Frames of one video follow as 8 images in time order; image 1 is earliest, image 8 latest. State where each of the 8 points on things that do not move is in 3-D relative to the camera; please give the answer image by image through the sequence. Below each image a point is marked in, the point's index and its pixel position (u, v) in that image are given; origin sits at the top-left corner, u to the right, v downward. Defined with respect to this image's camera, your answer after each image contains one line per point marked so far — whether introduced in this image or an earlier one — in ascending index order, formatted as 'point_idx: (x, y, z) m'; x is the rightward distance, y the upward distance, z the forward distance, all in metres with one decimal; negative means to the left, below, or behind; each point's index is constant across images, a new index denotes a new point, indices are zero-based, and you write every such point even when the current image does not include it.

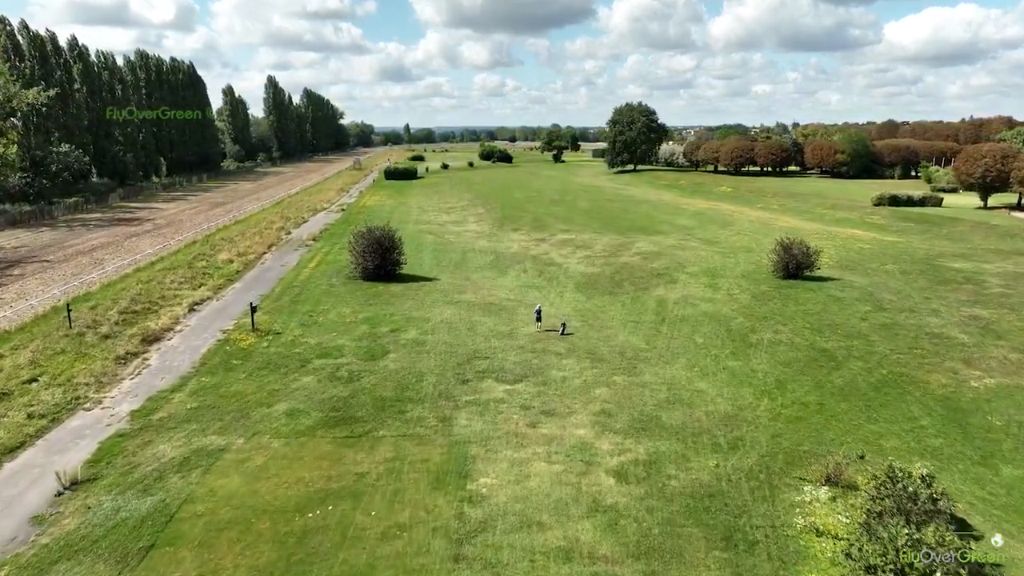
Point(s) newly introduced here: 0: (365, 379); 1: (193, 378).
0: (-3.2, -2.0, +12.6) m
1: (-7.1, -2.0, +12.7) m
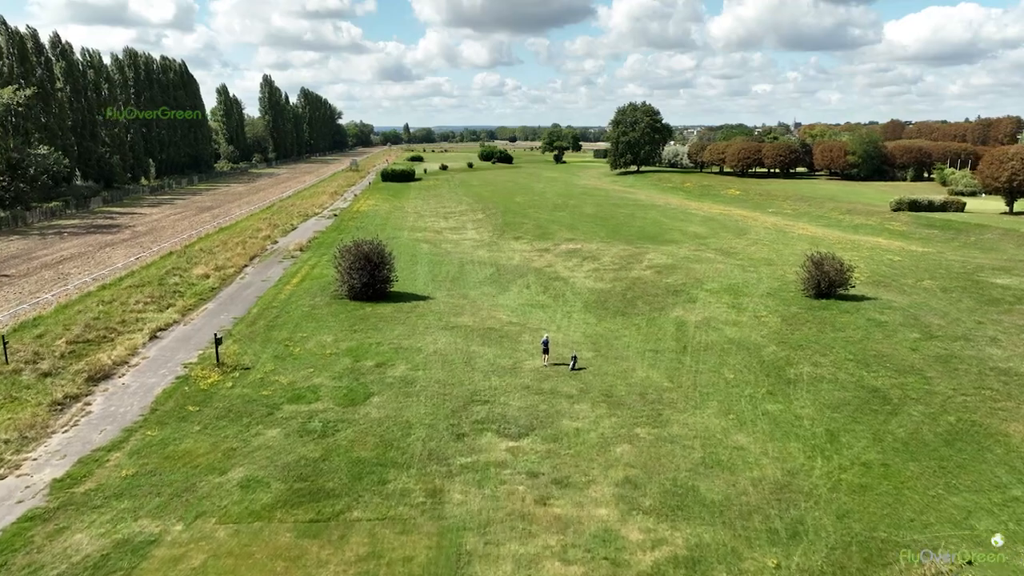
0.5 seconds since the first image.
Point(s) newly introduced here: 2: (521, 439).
0: (-3.2, -2.7, +10.6) m
1: (-7.0, -2.7, +10.7) m
2: (+0.2, -2.8, +10.5) m
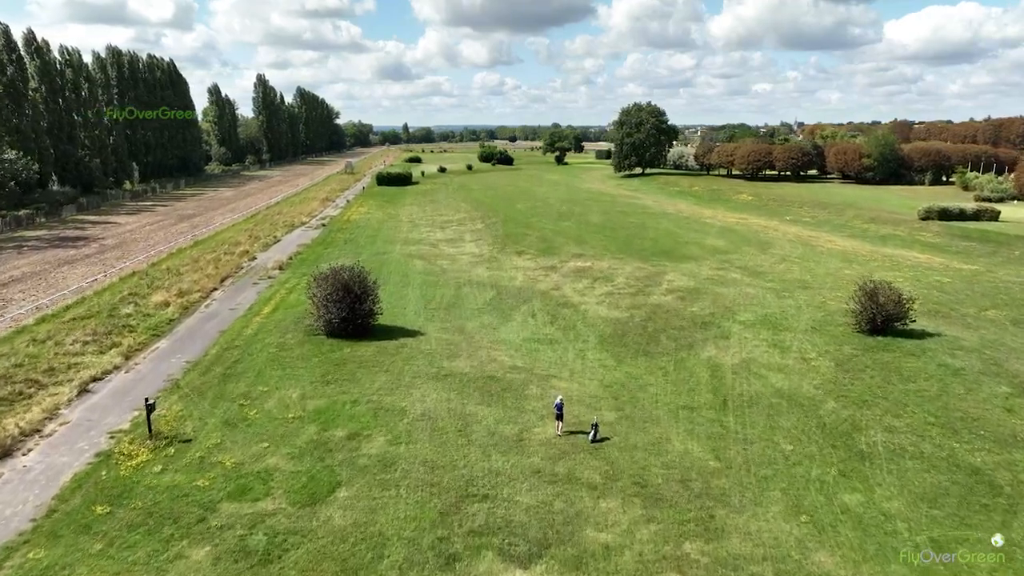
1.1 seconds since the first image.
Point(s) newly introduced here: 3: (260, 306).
0: (-3.1, -3.7, +7.9) m
1: (-6.9, -3.7, +8.0) m
2: (+0.3, -3.8, +7.8) m
3: (-8.5, -0.6, +19.3) m
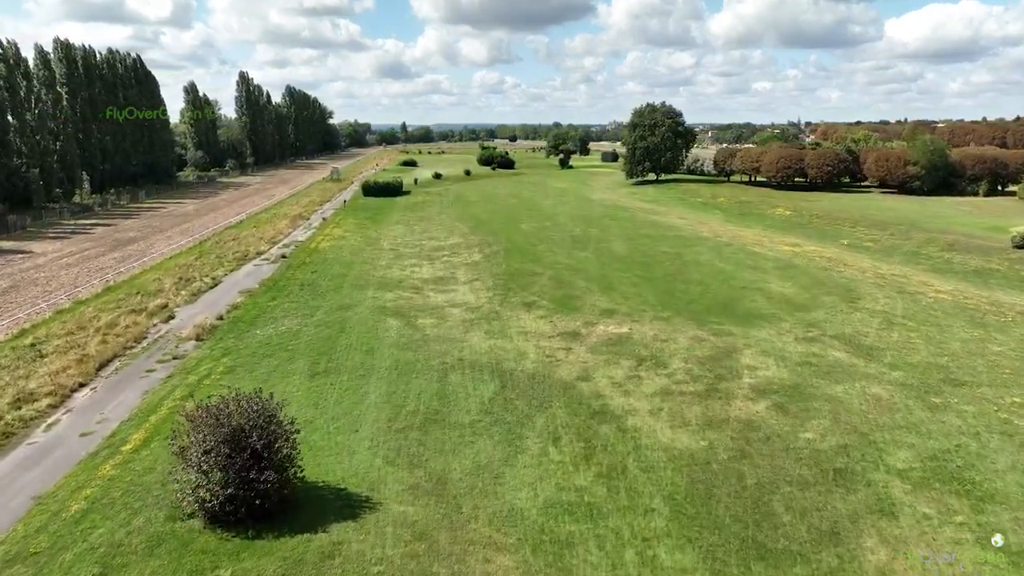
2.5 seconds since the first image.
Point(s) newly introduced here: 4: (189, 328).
0: (-2.8, -6.2, +0.9) m
1: (-6.7, -6.1, +1.1) m
2: (+0.5, -6.2, +0.8) m
3: (-8.3, -3.1, +12.4) m
4: (-10.5, -1.3, +18.6) m
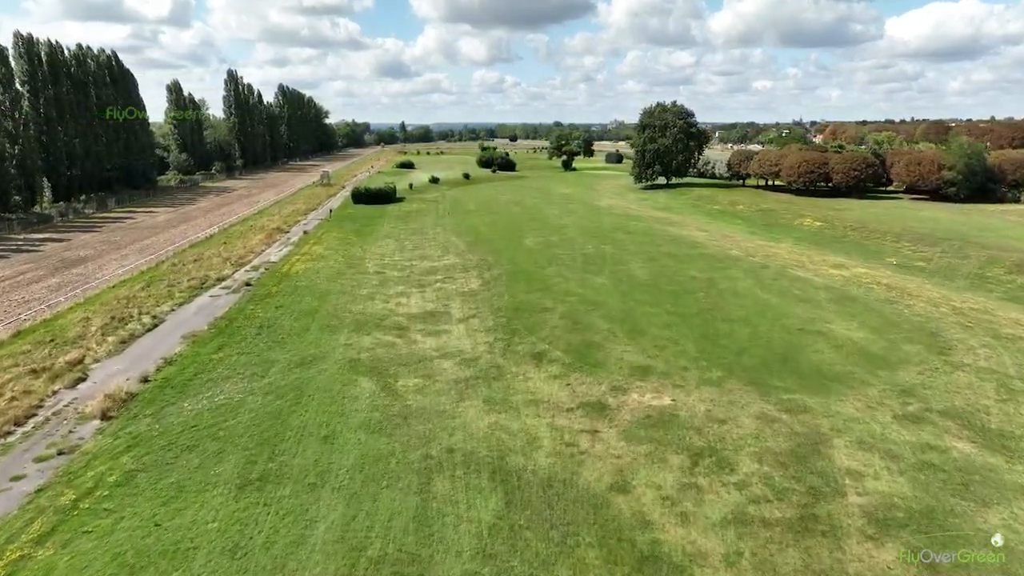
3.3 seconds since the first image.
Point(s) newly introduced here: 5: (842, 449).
0: (-2.6, -7.7, -3.5) m
1: (-6.5, -7.6, -3.3) m
2: (+0.7, -7.7, -3.6) m
3: (-8.1, -4.5, +8.0) m
4: (-10.3, -2.8, +14.3) m
5: (+7.0, -3.3, +12.0) m
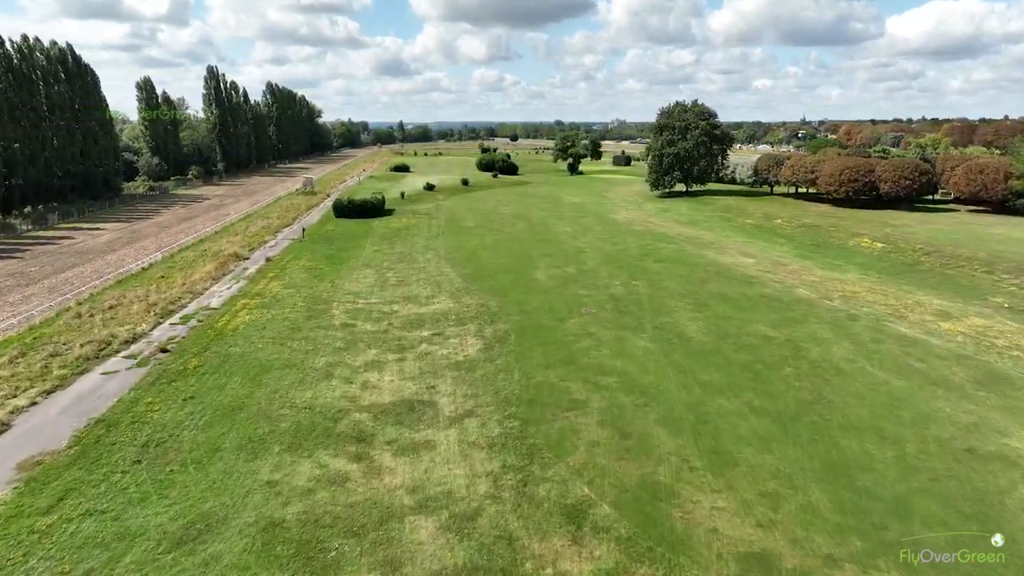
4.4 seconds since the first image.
0: (-2.2, -9.9, -10.2) m
1: (-6.1, -9.9, -10.1) m
2: (+1.1, -10.0, -10.3) m
3: (-7.7, -6.8, +1.2) m
4: (-9.9, -5.0, +7.5) m
5: (+7.3, -5.6, +5.2) m
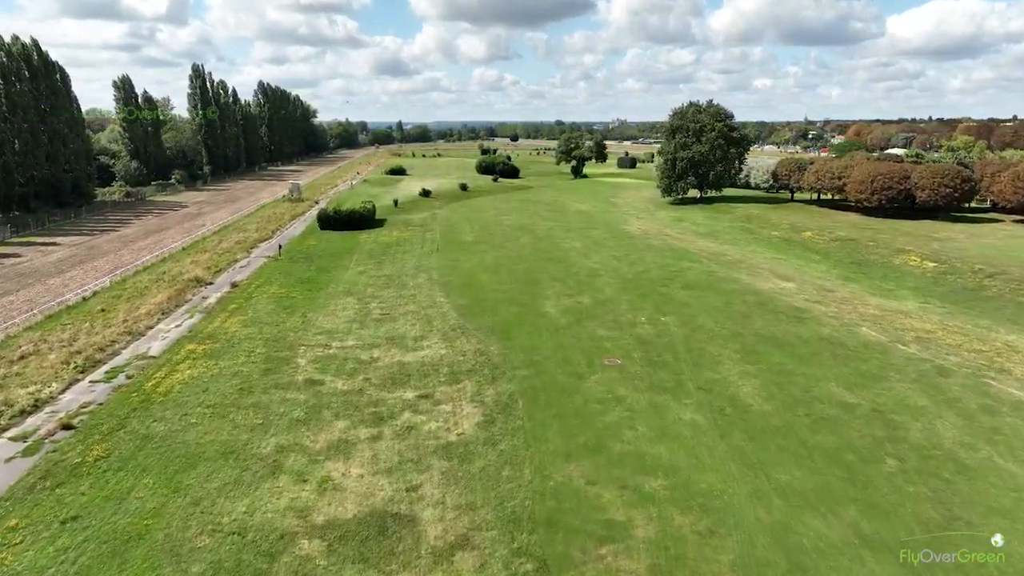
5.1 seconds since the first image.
0: (-2.0, -11.4, -14.6) m
1: (-5.9, -11.4, -14.4) m
2: (+1.3, -11.5, -14.7) m
3: (-7.5, -8.2, -3.1) m
4: (-9.7, -6.5, +3.1) m
5: (+7.5, -7.0, +0.9) m
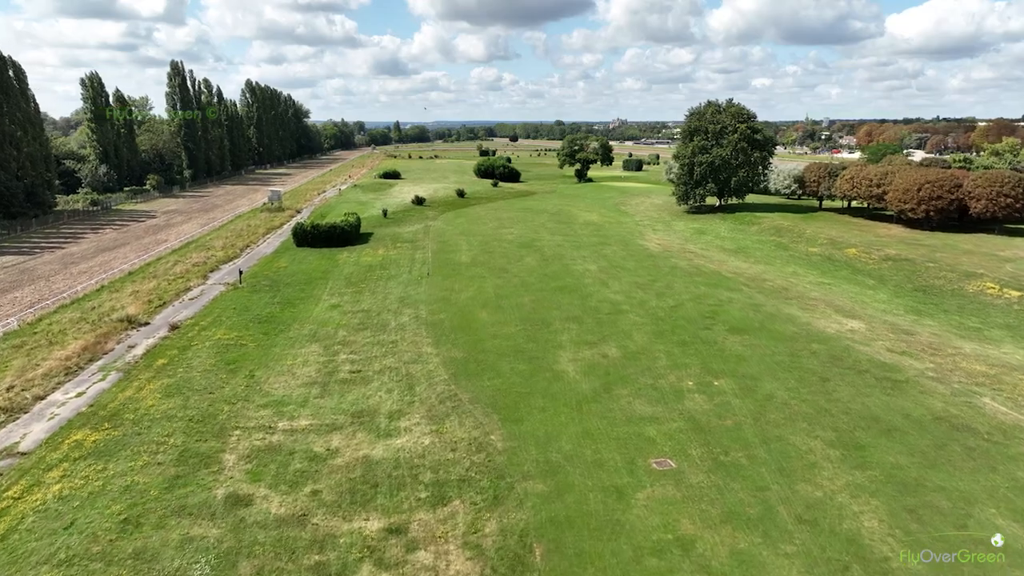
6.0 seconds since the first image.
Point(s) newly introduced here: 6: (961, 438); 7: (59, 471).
0: (-1.7, -13.1, -19.9) m
1: (-5.6, -13.1, -19.7) m
2: (+1.6, -13.1, -20.0) m
3: (-7.3, -9.9, -8.5) m
4: (-9.5, -8.1, -2.2) m
5: (+7.8, -8.7, -4.4) m
6: (+11.0, -3.7, +13.9) m
7: (-10.2, -4.0, +12.8) m
